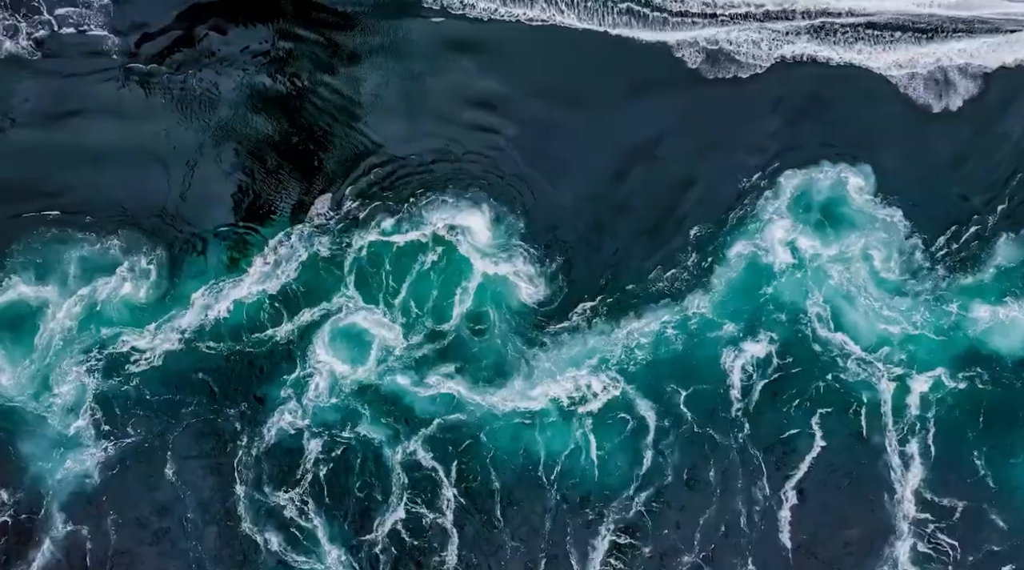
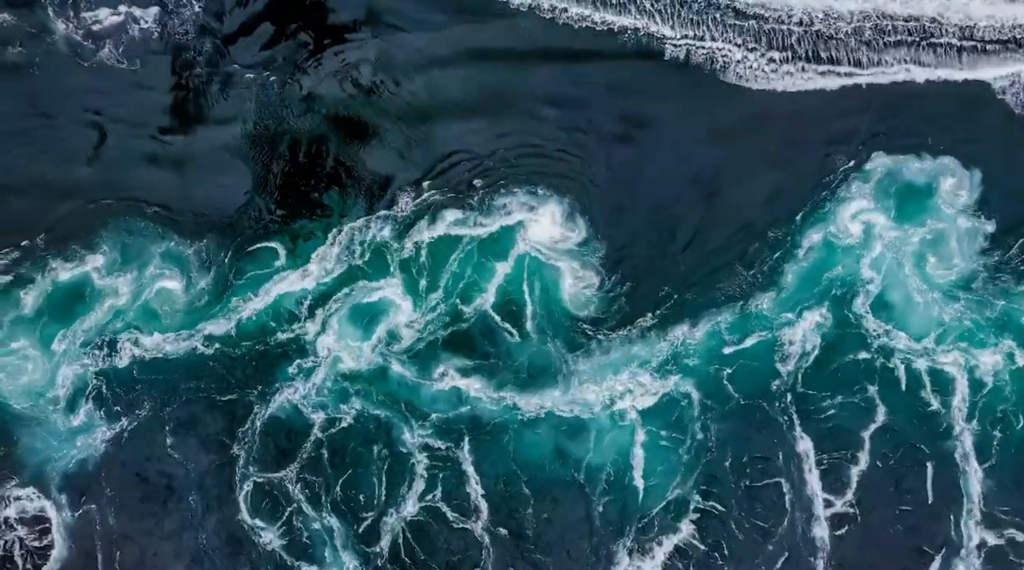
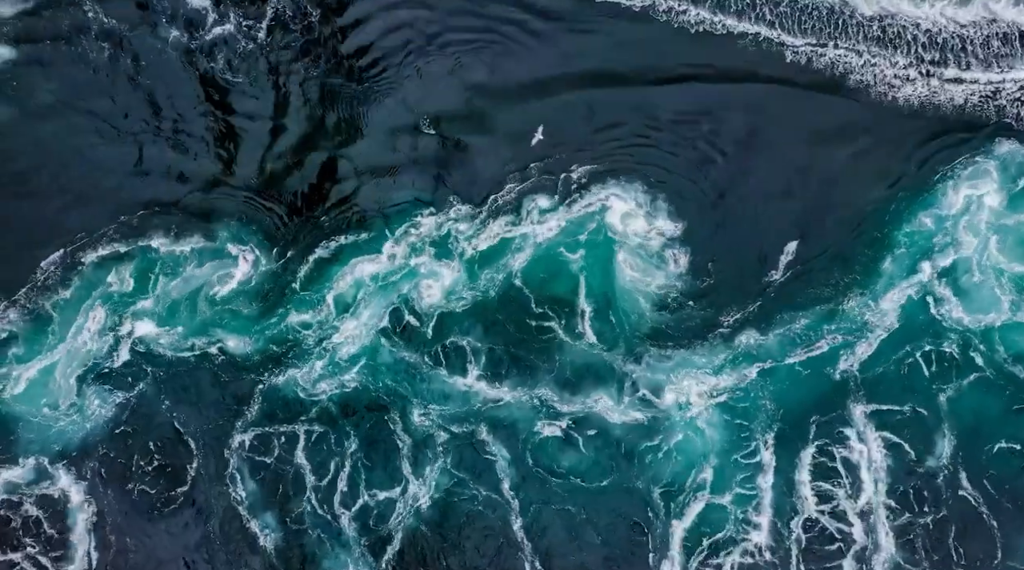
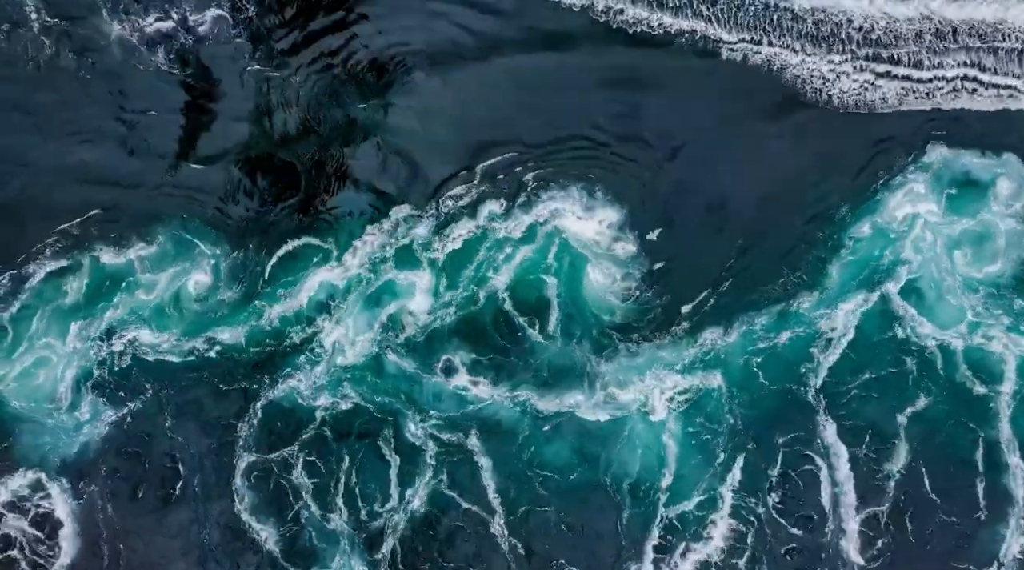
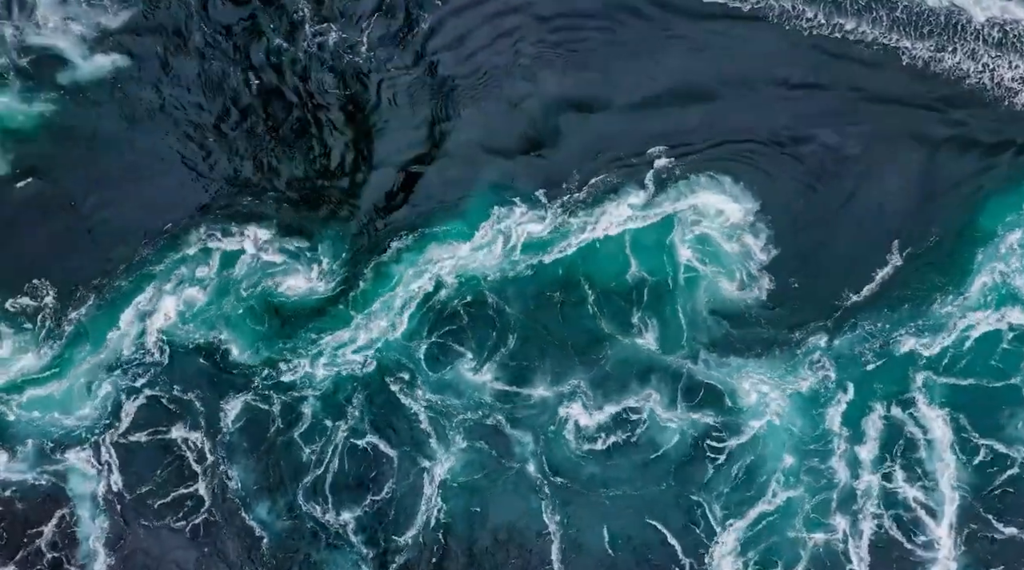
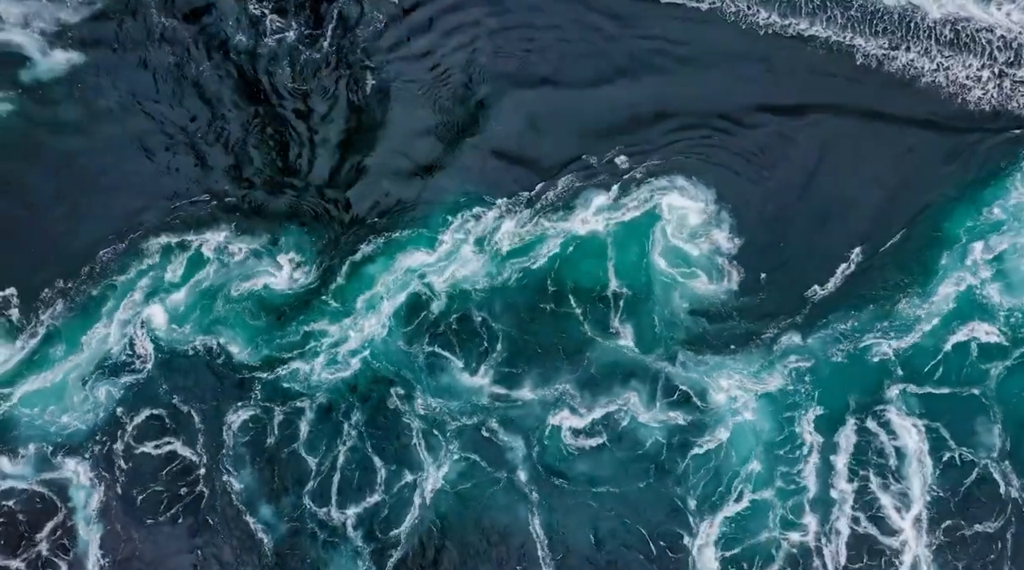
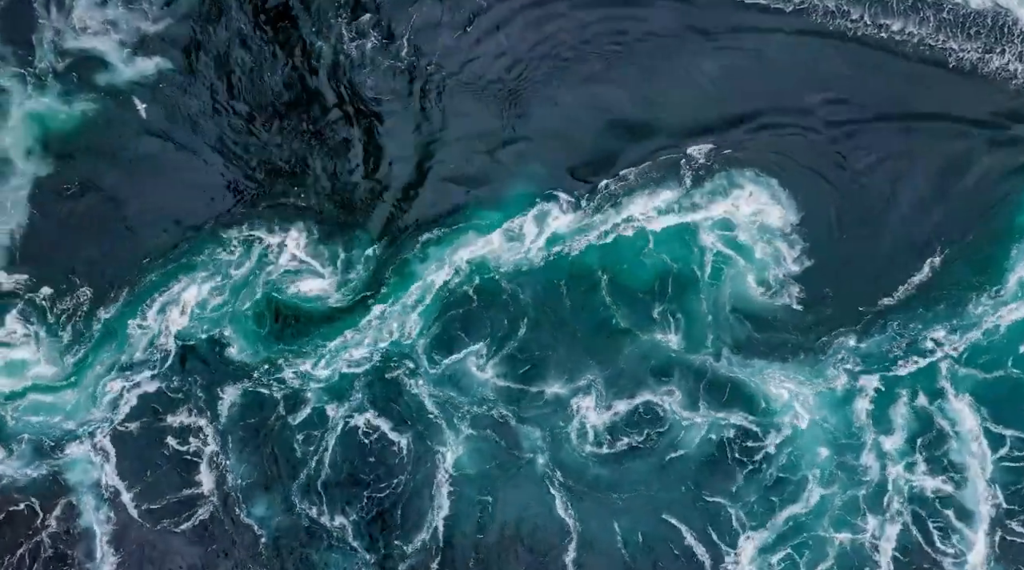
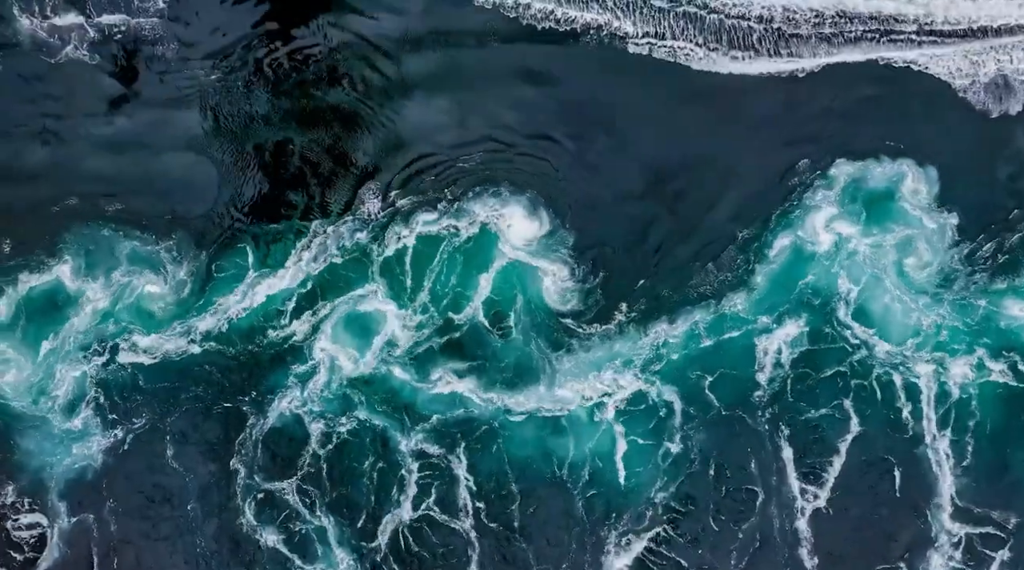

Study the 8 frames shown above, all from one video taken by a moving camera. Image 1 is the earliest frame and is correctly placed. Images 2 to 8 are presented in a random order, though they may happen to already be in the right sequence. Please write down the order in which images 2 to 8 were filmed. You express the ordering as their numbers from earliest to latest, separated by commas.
8, 2, 4, 3, 6, 5, 7
